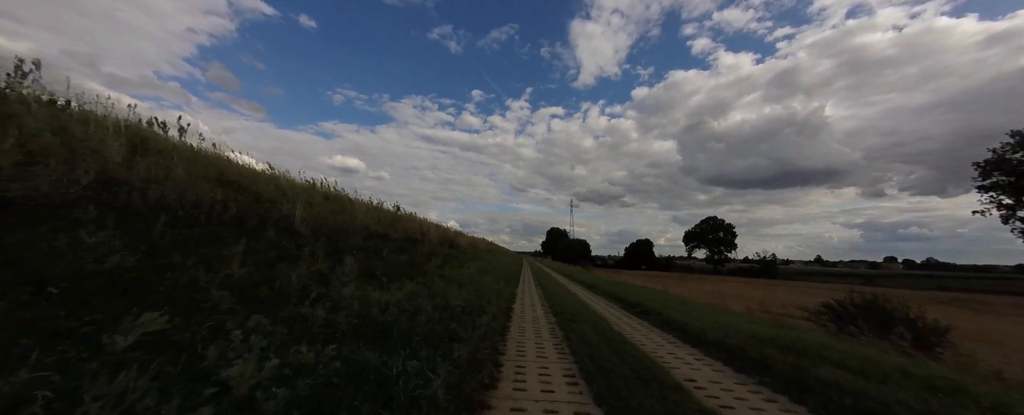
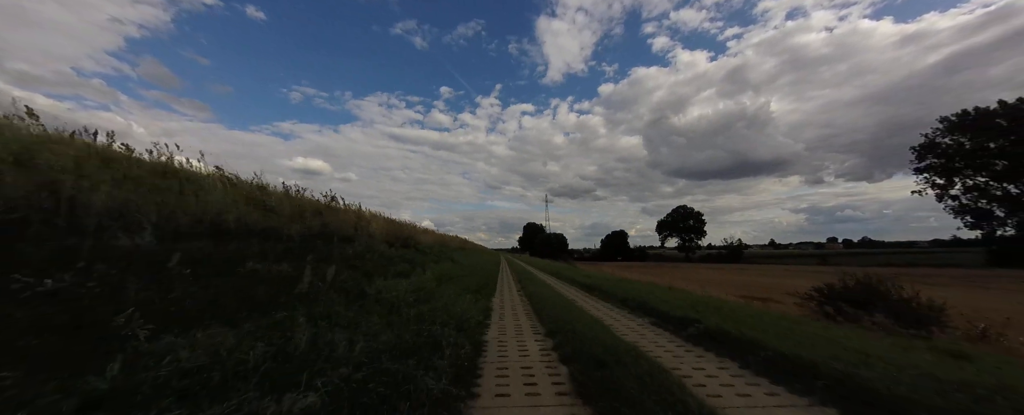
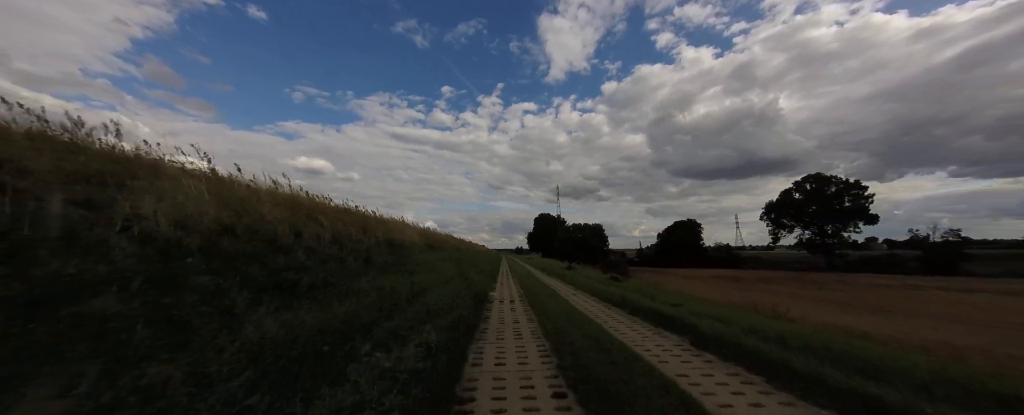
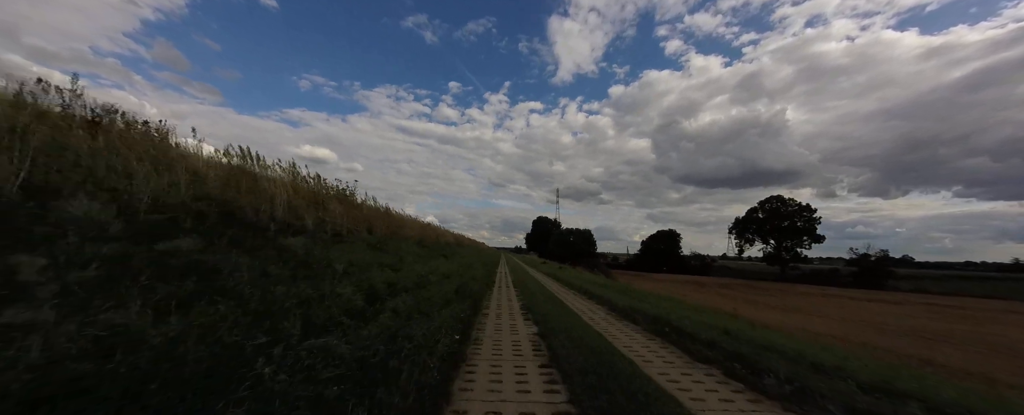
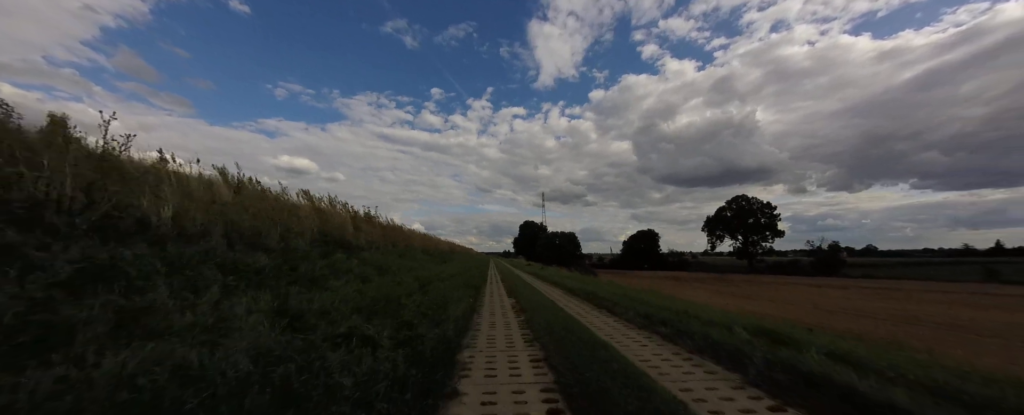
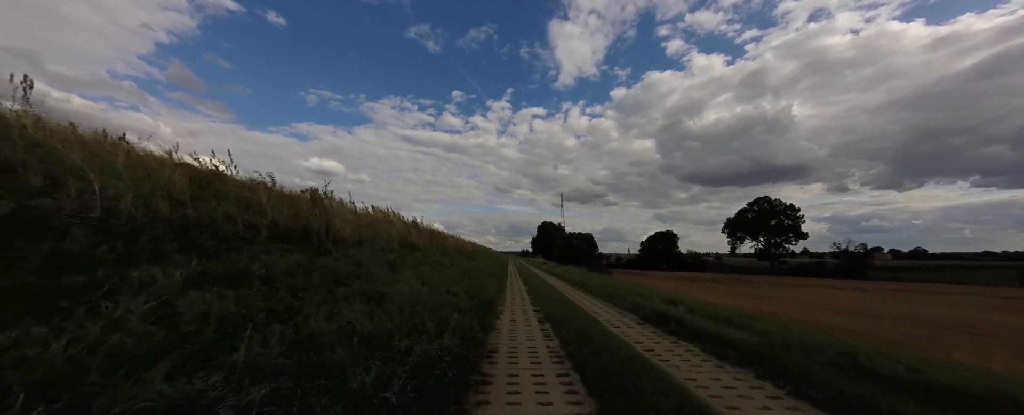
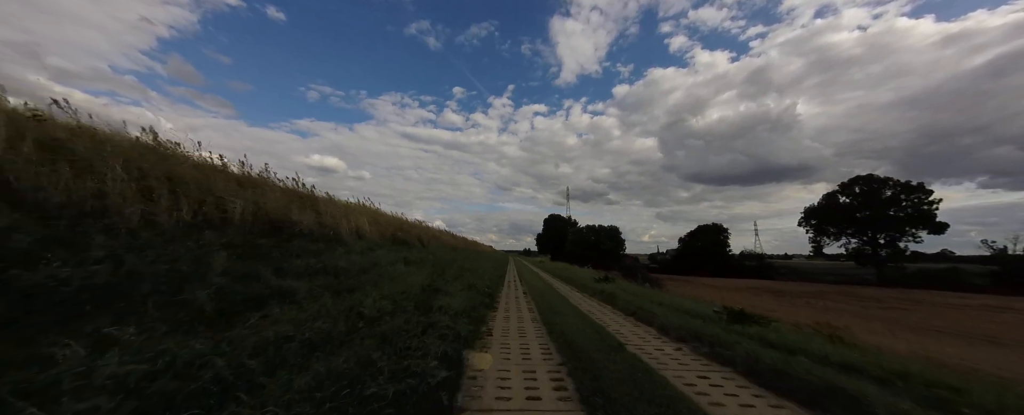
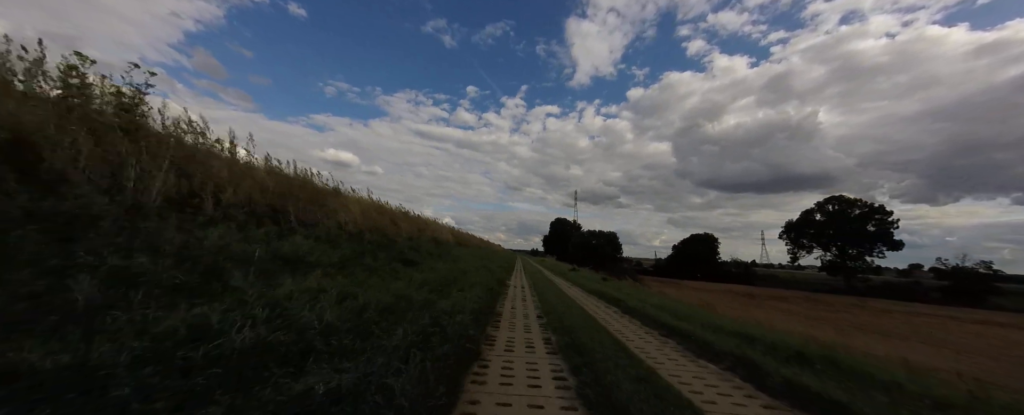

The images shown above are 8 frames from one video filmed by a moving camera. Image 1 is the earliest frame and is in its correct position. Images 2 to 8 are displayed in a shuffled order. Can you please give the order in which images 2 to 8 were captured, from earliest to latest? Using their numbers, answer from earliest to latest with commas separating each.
2, 6, 5, 4, 8, 3, 7
